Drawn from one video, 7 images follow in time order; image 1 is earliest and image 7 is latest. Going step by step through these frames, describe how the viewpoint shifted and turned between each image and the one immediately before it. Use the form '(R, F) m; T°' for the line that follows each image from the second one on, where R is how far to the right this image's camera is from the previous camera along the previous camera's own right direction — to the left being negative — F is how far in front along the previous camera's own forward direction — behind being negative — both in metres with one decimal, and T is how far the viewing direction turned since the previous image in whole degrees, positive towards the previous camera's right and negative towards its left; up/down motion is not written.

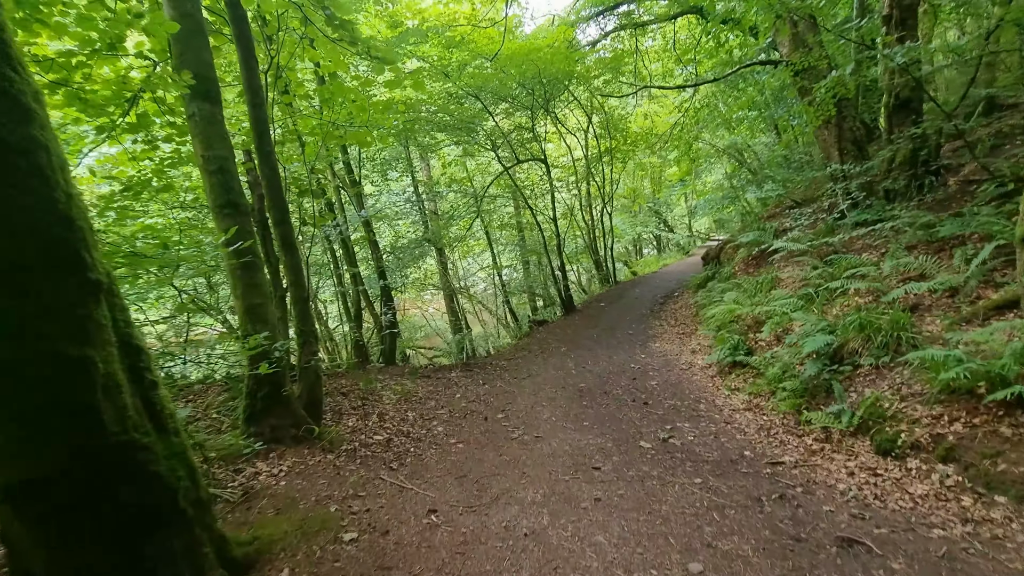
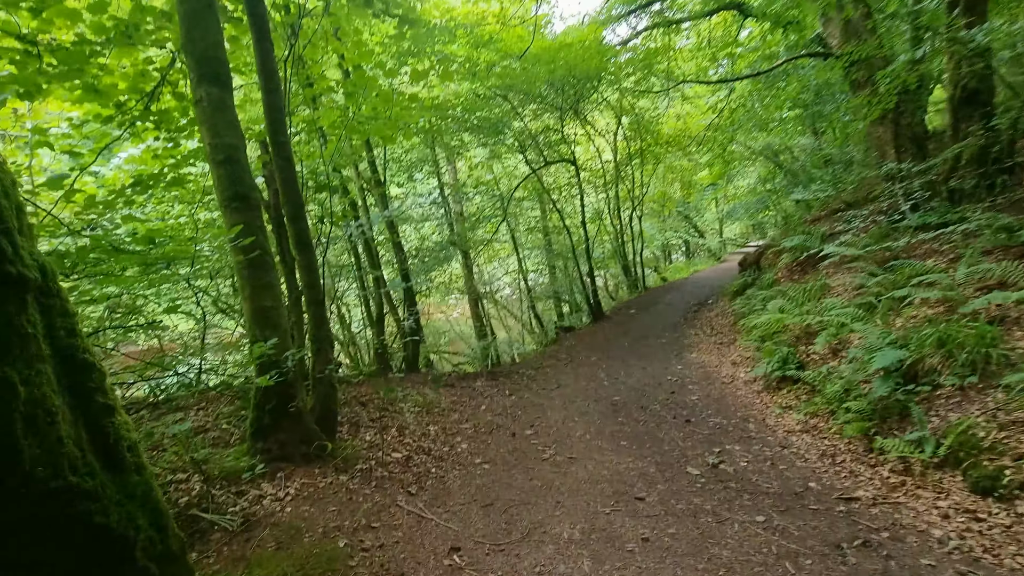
(-0.1, +0.3) m; -3°
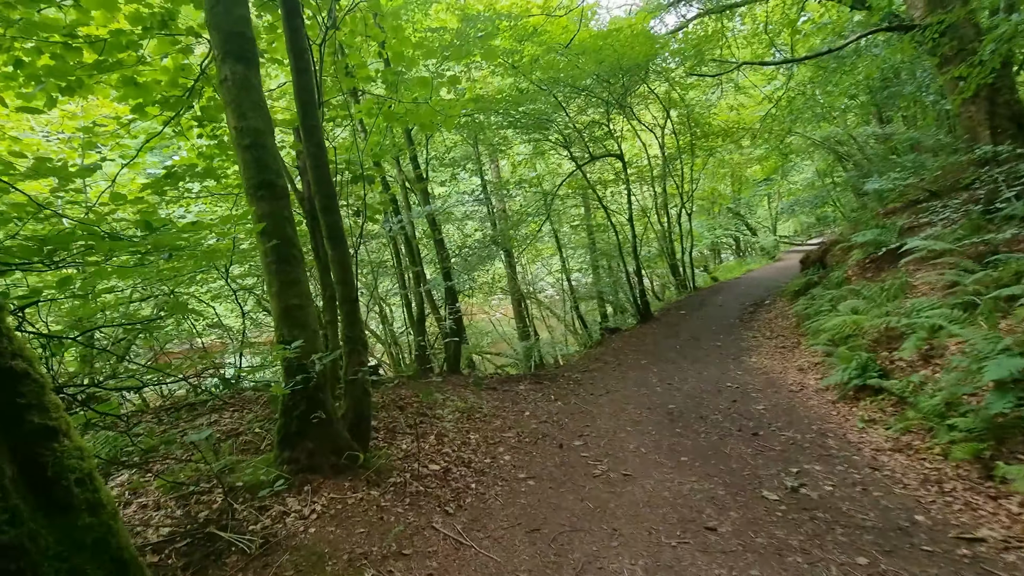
(0.0, +0.3) m; -5°
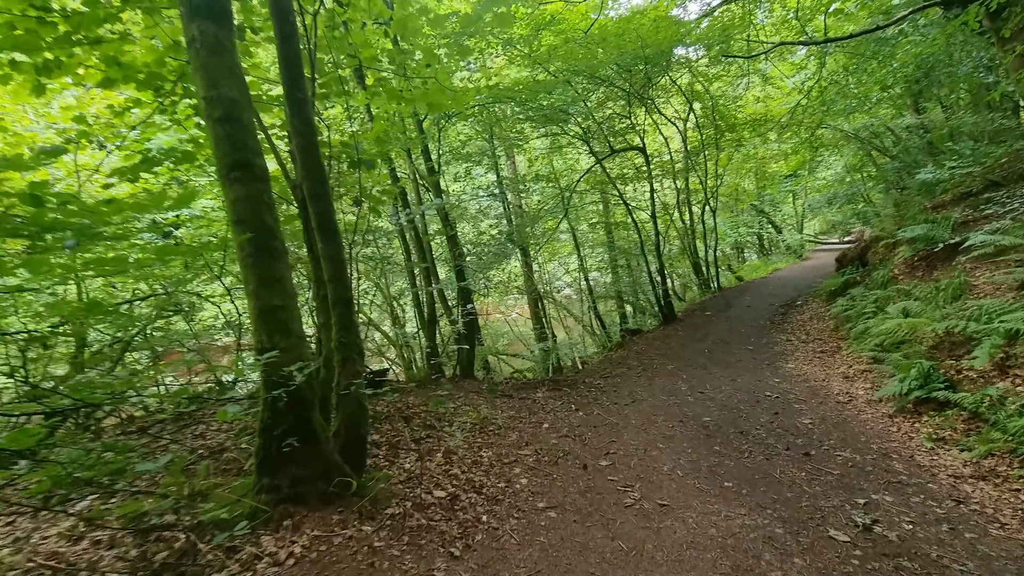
(0.0, +0.4) m; -2°
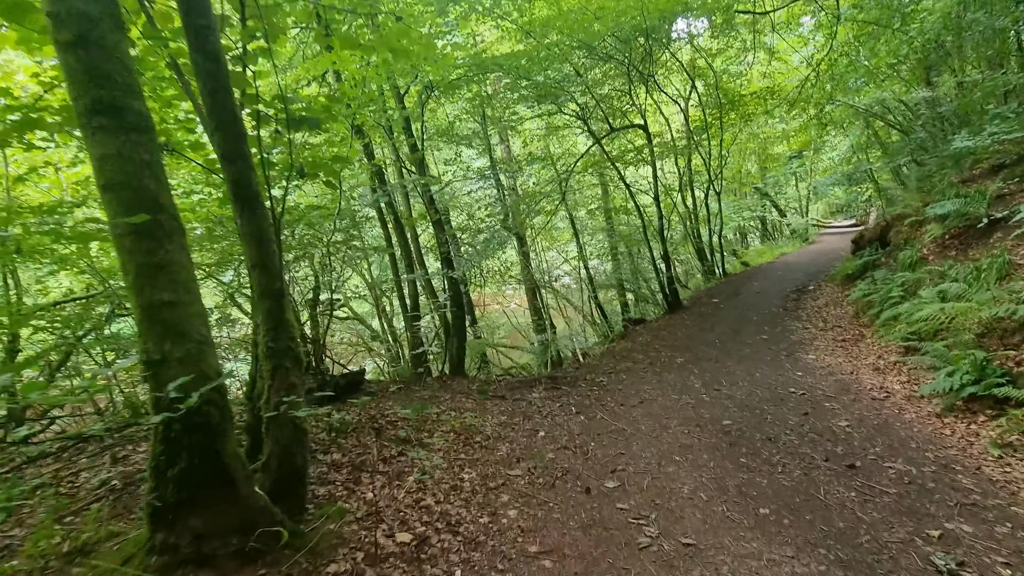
(+0.1, +0.5) m; 0°
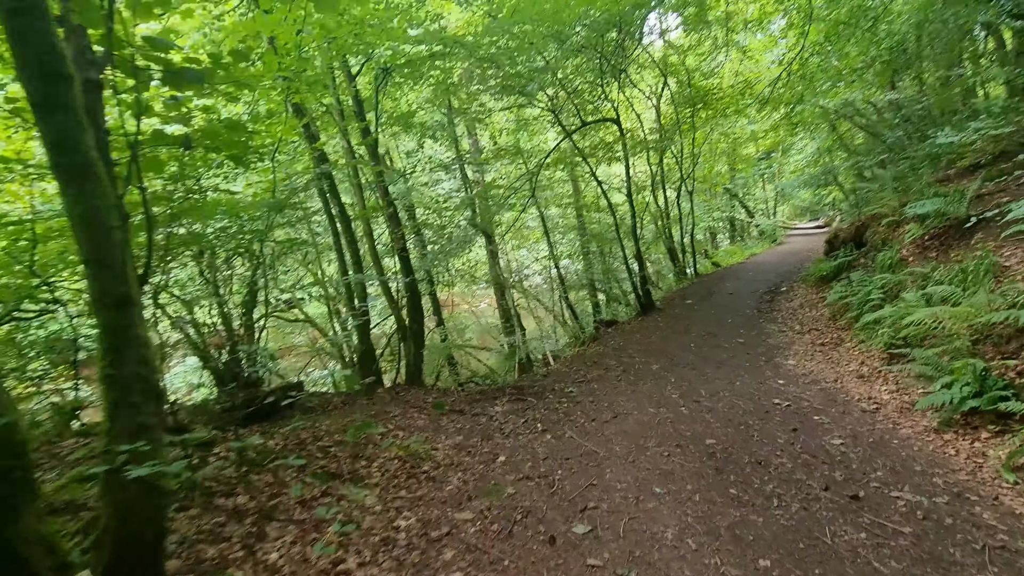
(+0.1, +0.5) m; +3°
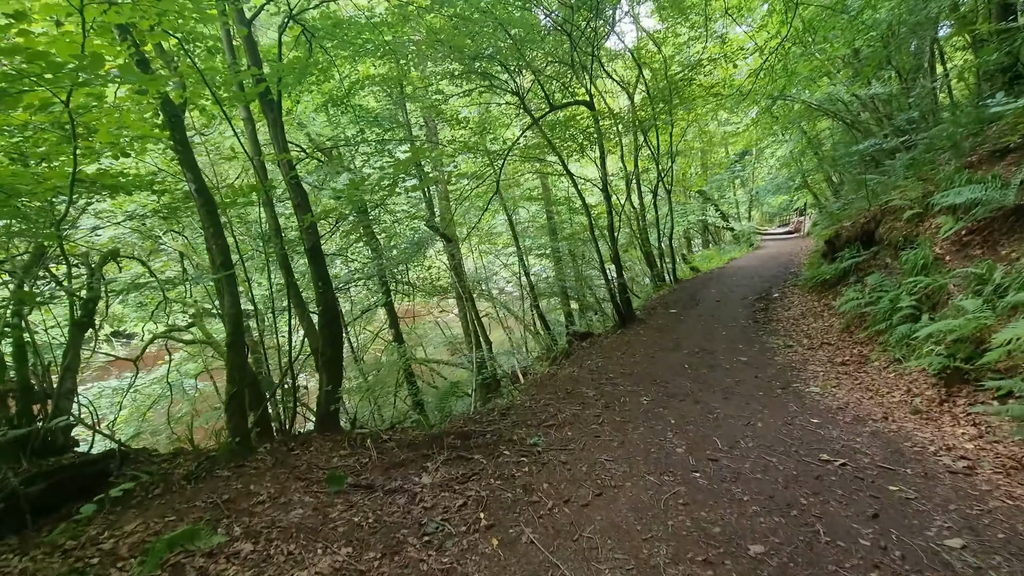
(+0.2, +1.2) m; +3°
